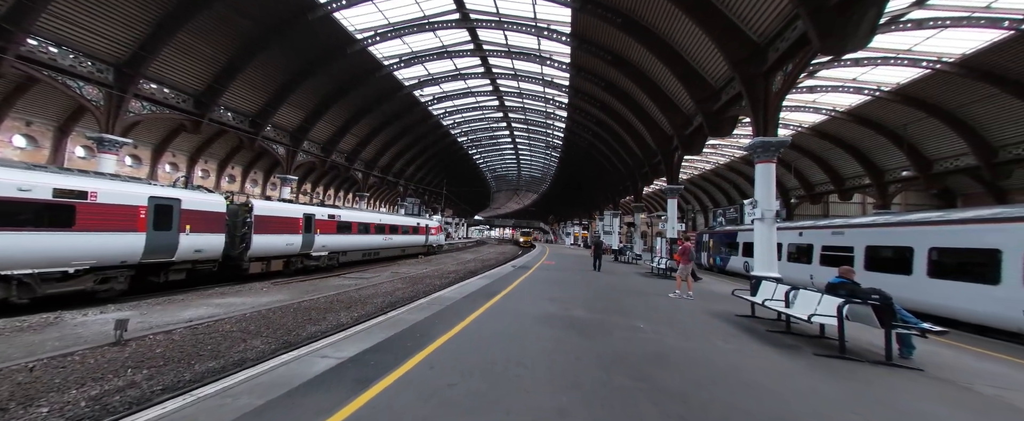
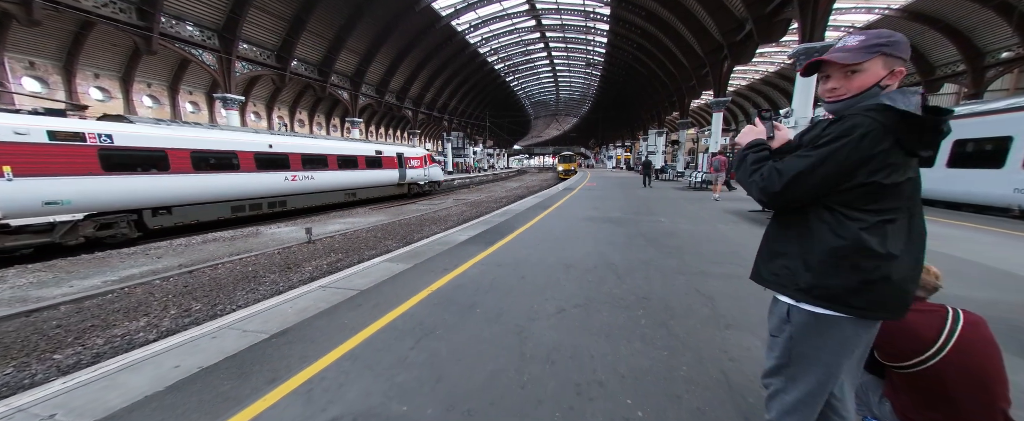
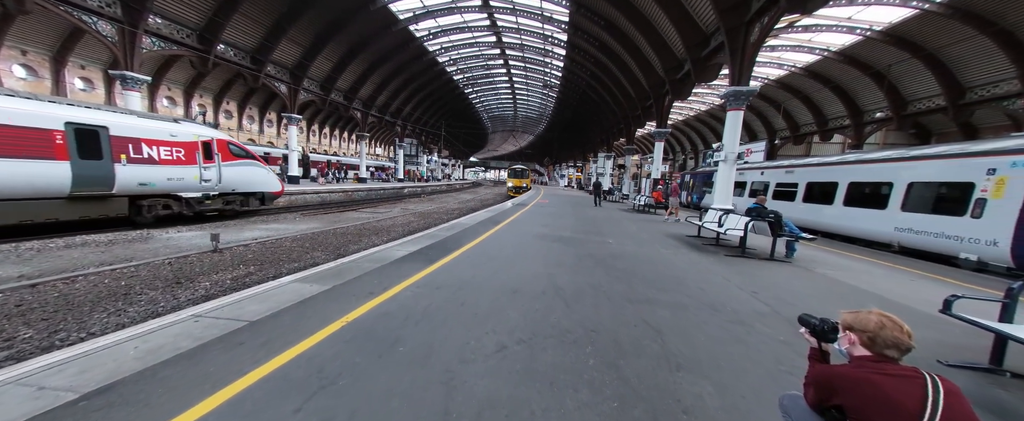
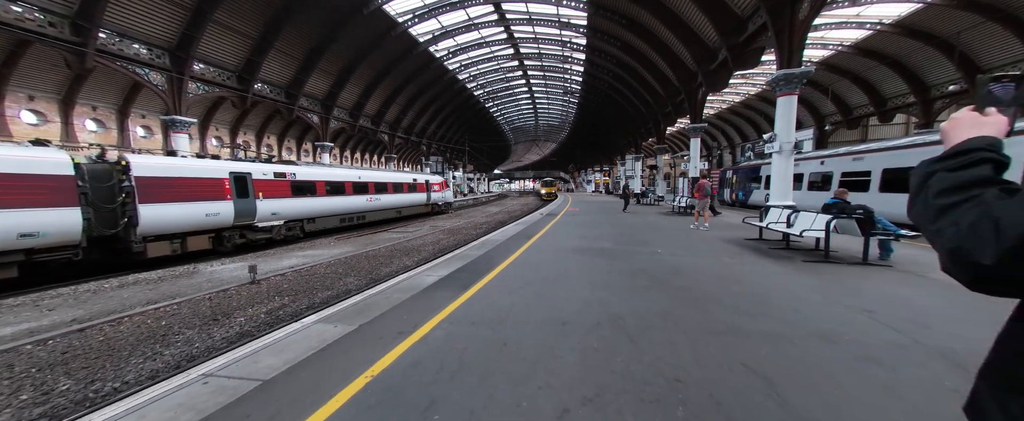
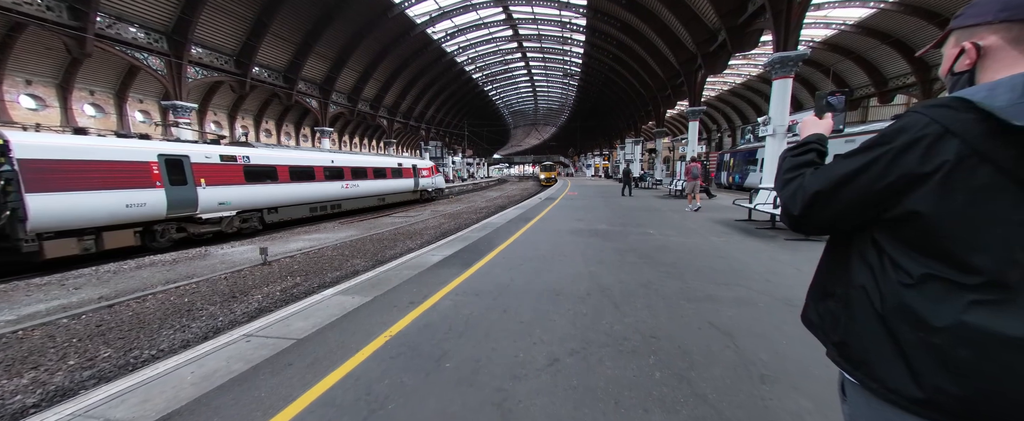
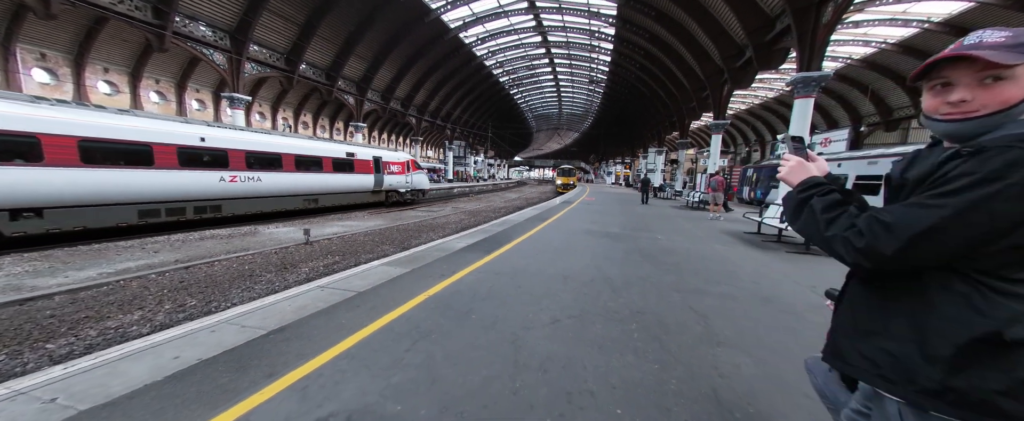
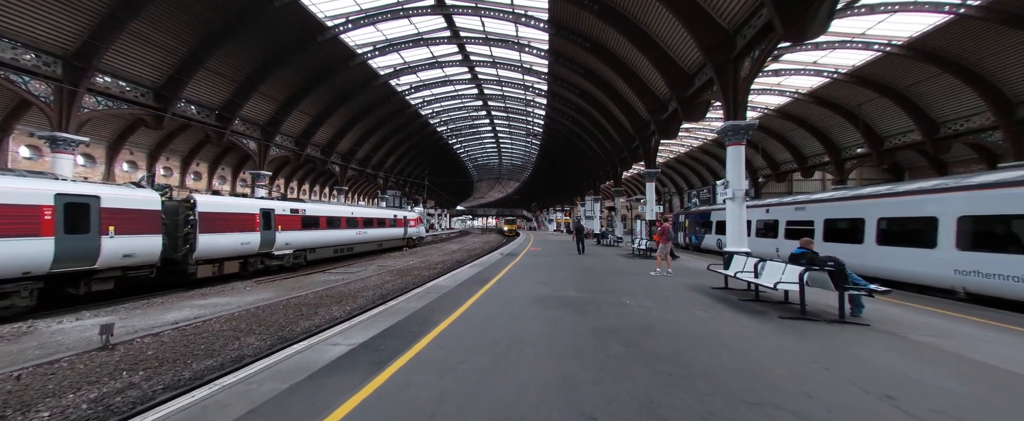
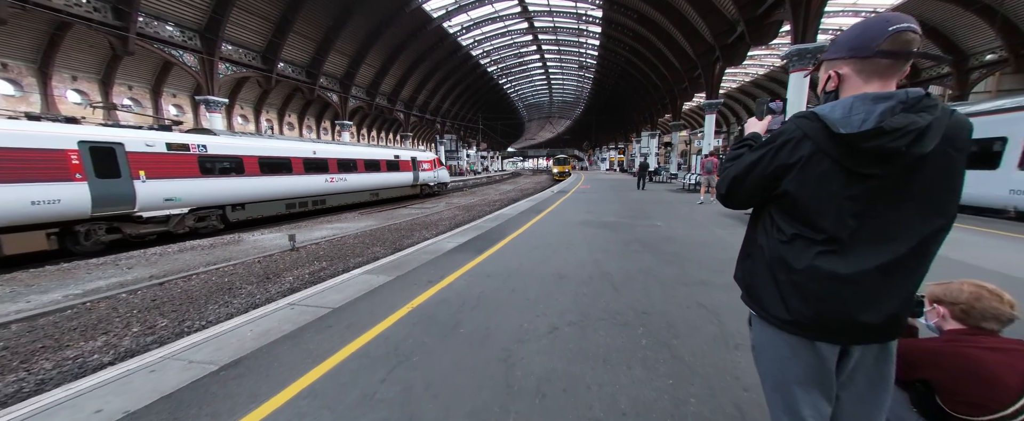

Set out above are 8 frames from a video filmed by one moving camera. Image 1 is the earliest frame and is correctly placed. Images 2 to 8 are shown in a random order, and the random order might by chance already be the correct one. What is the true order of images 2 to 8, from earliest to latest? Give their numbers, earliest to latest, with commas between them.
7, 4, 5, 8, 2, 6, 3
